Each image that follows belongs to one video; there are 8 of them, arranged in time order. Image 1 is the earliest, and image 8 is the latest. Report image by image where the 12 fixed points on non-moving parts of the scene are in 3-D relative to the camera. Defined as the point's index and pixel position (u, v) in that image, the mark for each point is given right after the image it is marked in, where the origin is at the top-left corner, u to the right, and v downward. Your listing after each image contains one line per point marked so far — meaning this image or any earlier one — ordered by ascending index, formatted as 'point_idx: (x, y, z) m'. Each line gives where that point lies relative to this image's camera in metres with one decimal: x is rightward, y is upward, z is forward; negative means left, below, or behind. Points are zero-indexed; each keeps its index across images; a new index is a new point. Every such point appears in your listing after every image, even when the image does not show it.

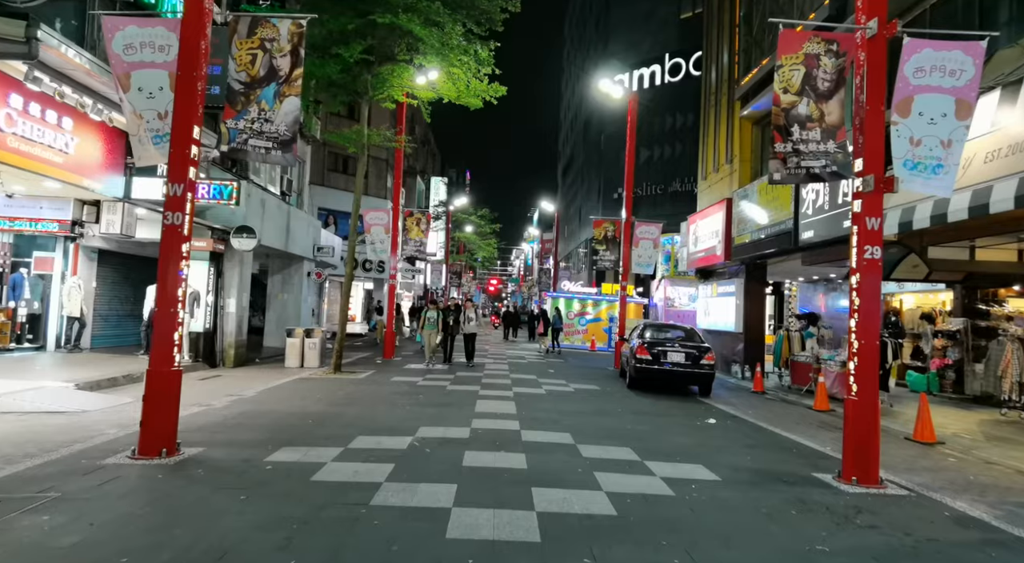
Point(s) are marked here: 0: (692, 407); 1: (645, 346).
0: (+3.5, -2.4, +12.1) m
1: (+3.1, -1.5, +14.1) m
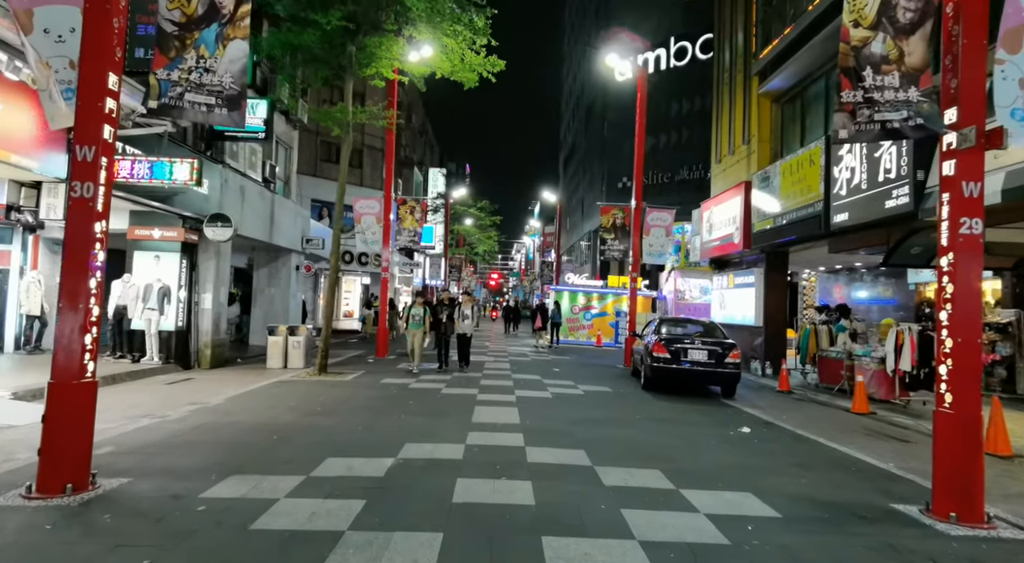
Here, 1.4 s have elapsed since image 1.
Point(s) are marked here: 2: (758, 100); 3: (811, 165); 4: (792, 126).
0: (+3.5, -2.2, +10.7) m
1: (+3.1, -1.3, +12.7) m
2: (+7.3, +5.4, +18.5) m
3: (+6.9, +2.7, +14.2) m
4: (+7.9, +4.4, +17.7) m
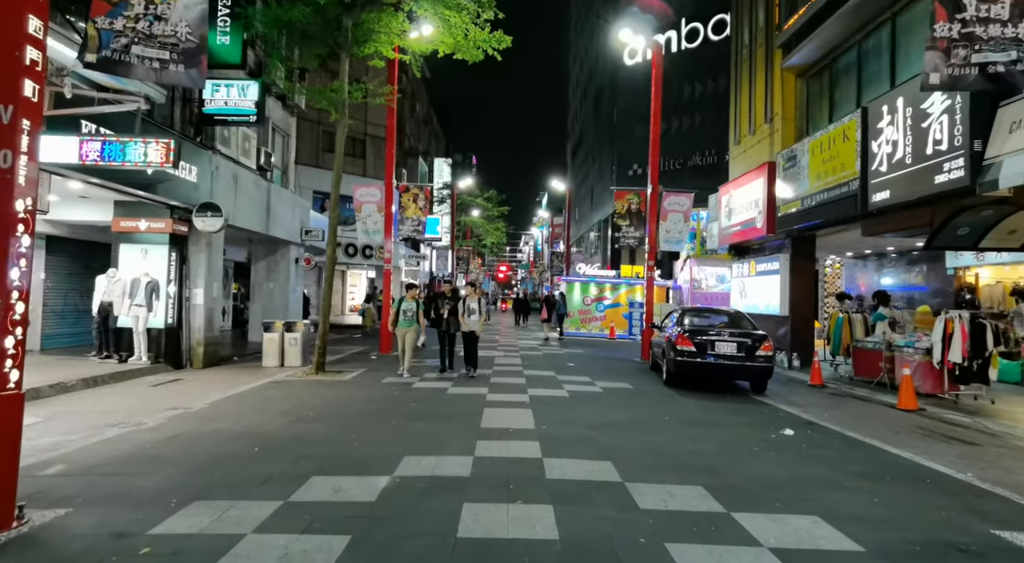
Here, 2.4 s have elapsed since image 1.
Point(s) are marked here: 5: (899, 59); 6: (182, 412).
0: (+3.7, -2.0, +9.7) m
1: (+3.3, -1.0, +11.7) m
2: (+7.5, +5.8, +17.4) m
3: (+7.0, +3.0, +13.2) m
4: (+8.2, +4.8, +16.6) m
5: (+8.0, +4.6, +12.9) m
6: (-4.5, -1.8, +8.4) m
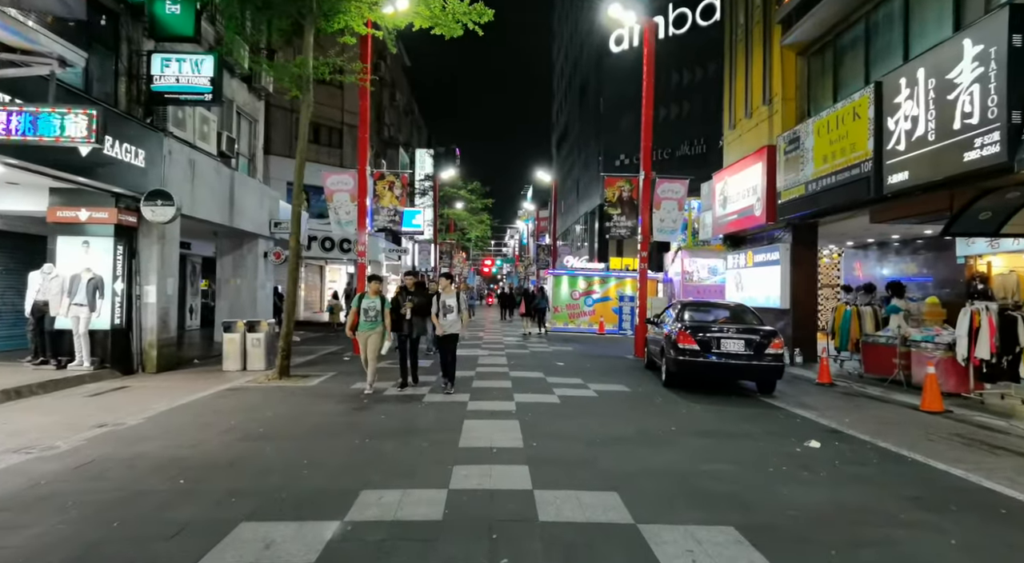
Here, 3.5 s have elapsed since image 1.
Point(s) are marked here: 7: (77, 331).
0: (+3.5, -1.9, +8.7) m
1: (+3.0, -0.9, +10.7) m
2: (+7.1, +6.0, +16.4) m
3: (+6.7, +3.2, +12.2) m
4: (+7.7, +5.0, +15.6) m
5: (+7.7, +4.8, +11.9) m
6: (-4.6, -1.7, +7.2) m
7: (-8.0, -0.9, +11.4) m
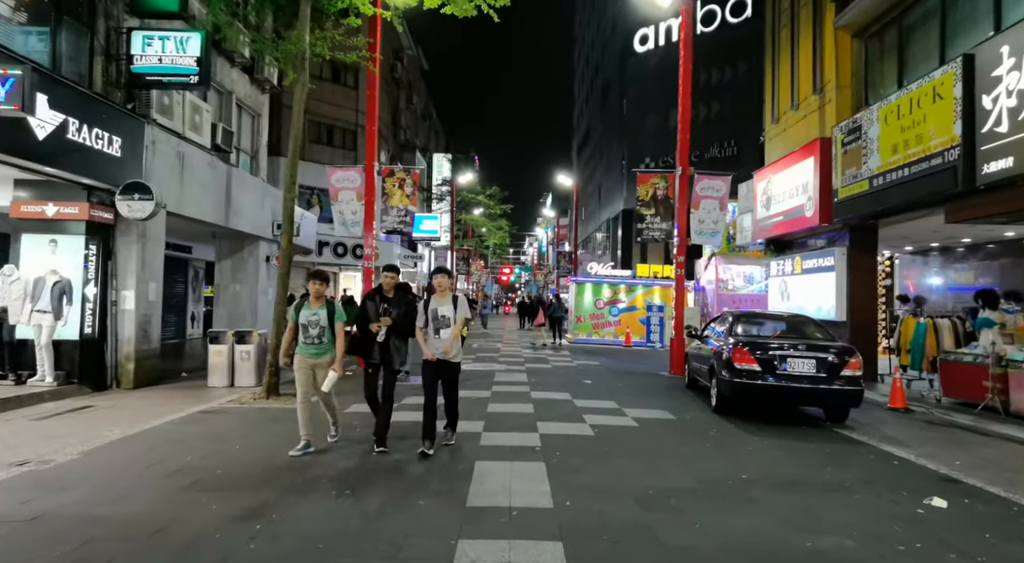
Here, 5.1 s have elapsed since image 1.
0: (+3.8, -1.9, +7.0) m
1: (+3.4, -1.0, +9.0) m
2: (+7.6, +5.8, +14.7) m
3: (+7.1, +3.0, +10.4) m
4: (+8.2, +4.8, +13.8) m
5: (+8.1, +4.7, +10.2) m
6: (-4.4, -1.7, +5.7) m
7: (-7.6, -1.0, +10.0) m
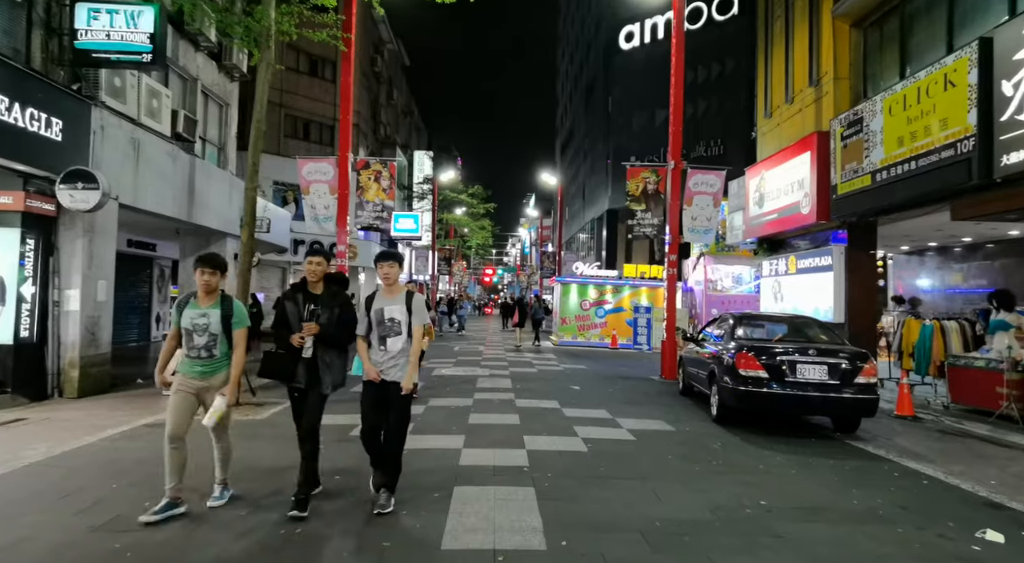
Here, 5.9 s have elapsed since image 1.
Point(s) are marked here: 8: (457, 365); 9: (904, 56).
0: (+3.6, -1.9, +6.2) m
1: (+3.2, -1.0, +8.2) m
2: (+7.3, +5.8, +14.1) m
3: (+6.8, +3.0, +9.8) m
4: (+7.9, +4.8, +13.2) m
5: (+7.8, +4.7, +9.6) m
6: (-4.5, -1.7, +4.7) m
7: (-7.9, -0.9, +9.0) m
8: (-1.3, -2.0, +15.1) m
9: (+7.9, +4.5, +12.5) m
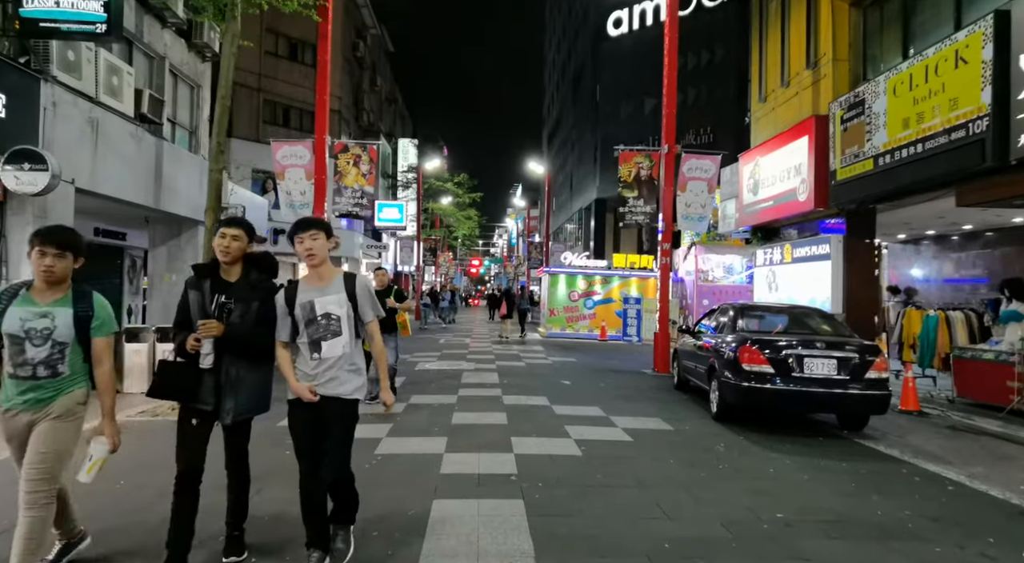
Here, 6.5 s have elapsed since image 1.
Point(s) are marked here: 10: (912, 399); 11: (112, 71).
0: (+3.5, -1.8, +5.7) m
1: (+3.0, -0.8, +7.7) m
2: (+7.0, +6.1, +13.5) m
3: (+6.6, +3.2, +9.3) m
4: (+7.6, +5.0, +12.7) m
5: (+7.6, +4.8, +9.0) m
6: (-4.6, -1.6, +4.1) m
7: (-8.0, -0.8, +8.2) m
8: (-1.6, -1.8, +14.4) m
9: (+7.6, +4.7, +12.0) m
10: (+6.1, -1.8, +9.5) m
11: (-7.5, +3.9, +11.6) m
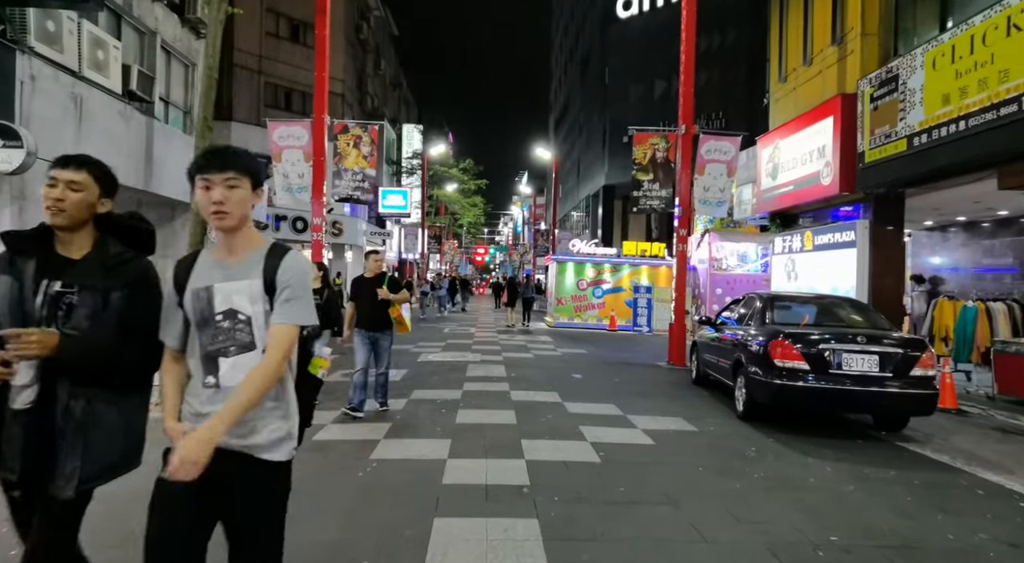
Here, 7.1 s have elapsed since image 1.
0: (+3.6, -1.7, +5.1) m
1: (+3.1, -0.7, +7.0) m
2: (+7.1, +6.3, +12.7) m
3: (+6.8, +3.4, +8.5) m
4: (+7.8, +5.2, +11.9) m
5: (+7.8, +5.0, +8.2) m
6: (-4.6, -1.5, +3.5) m
7: (-7.9, -0.6, +7.6) m
8: (-1.5, -1.5, +13.8) m
9: (+7.8, +4.9, +11.2) m
10: (+6.2, -1.6, +8.8) m
11: (-7.3, +4.2, +11.0) m
